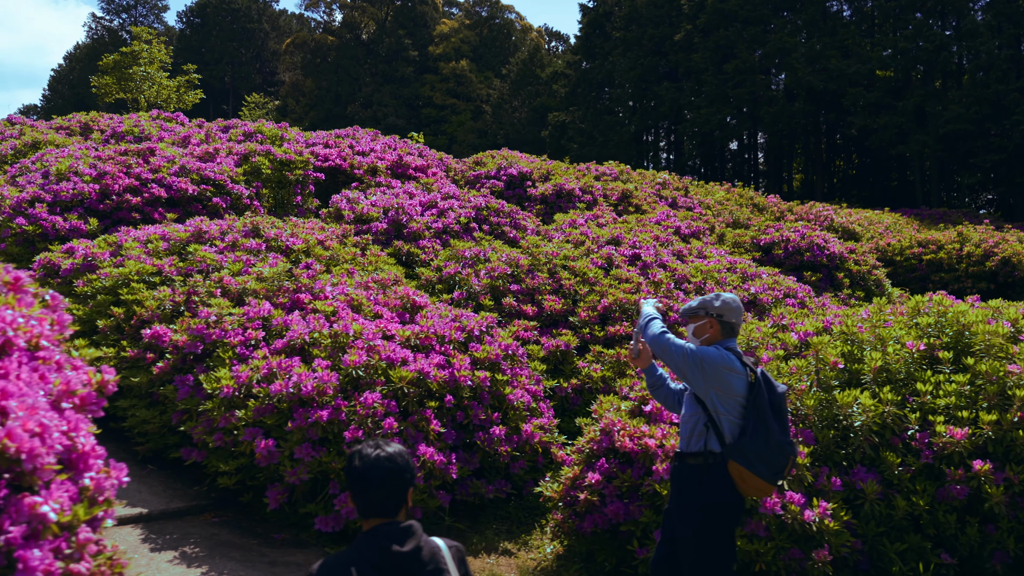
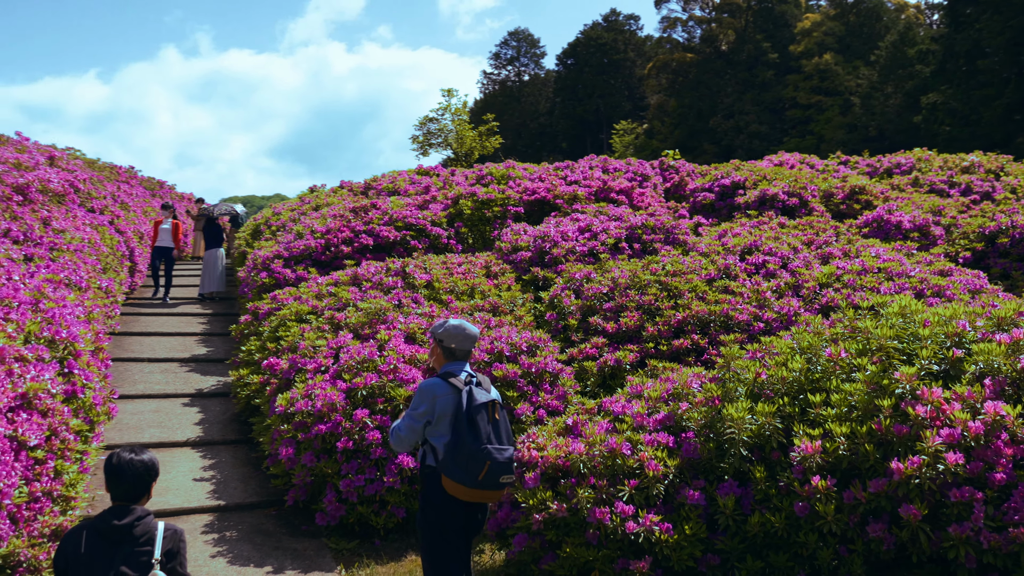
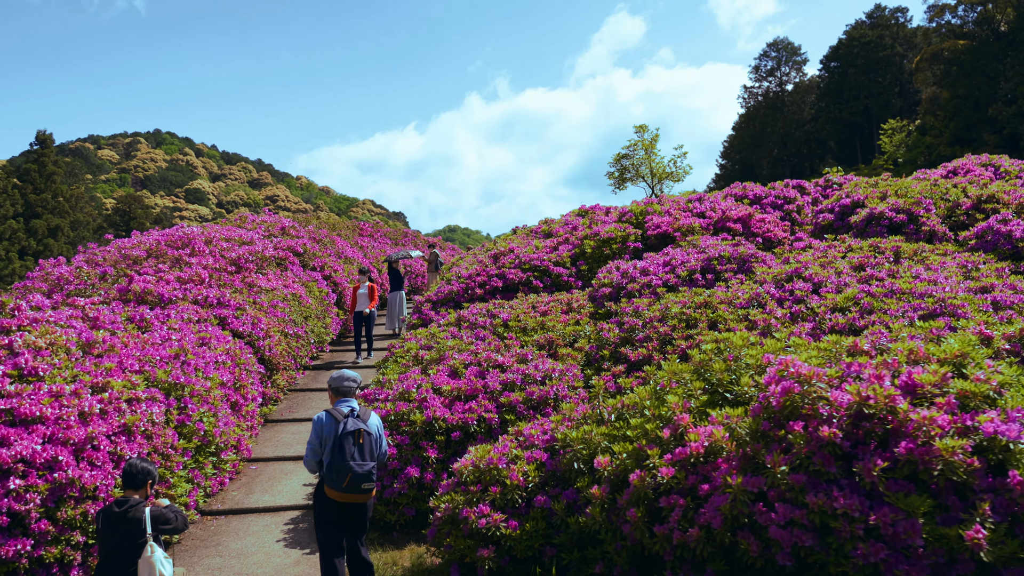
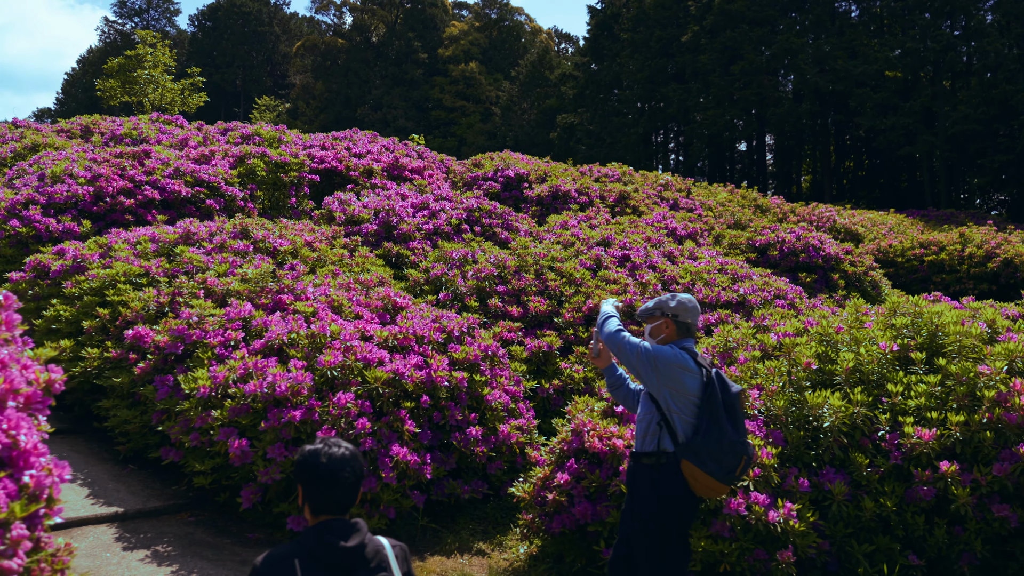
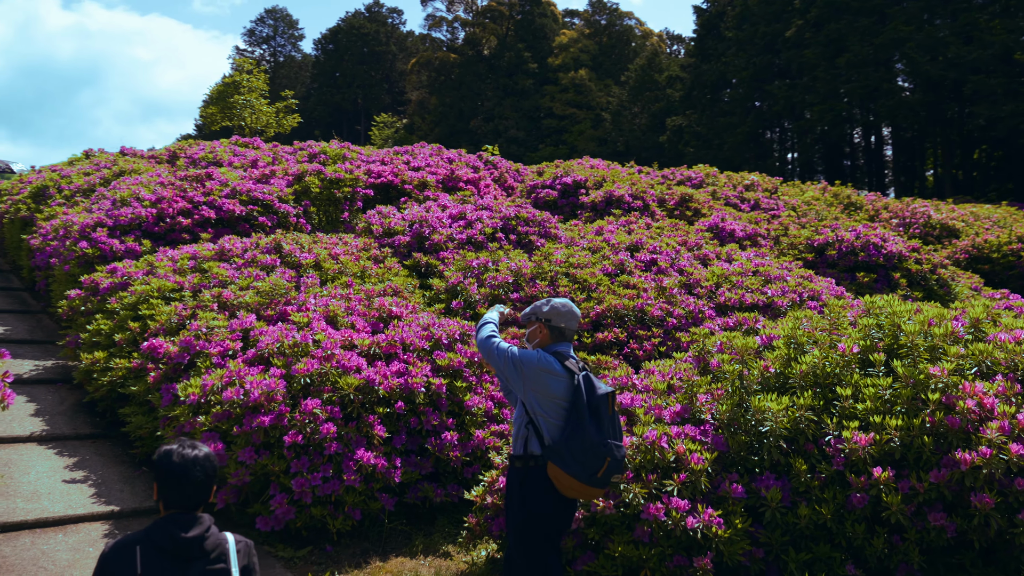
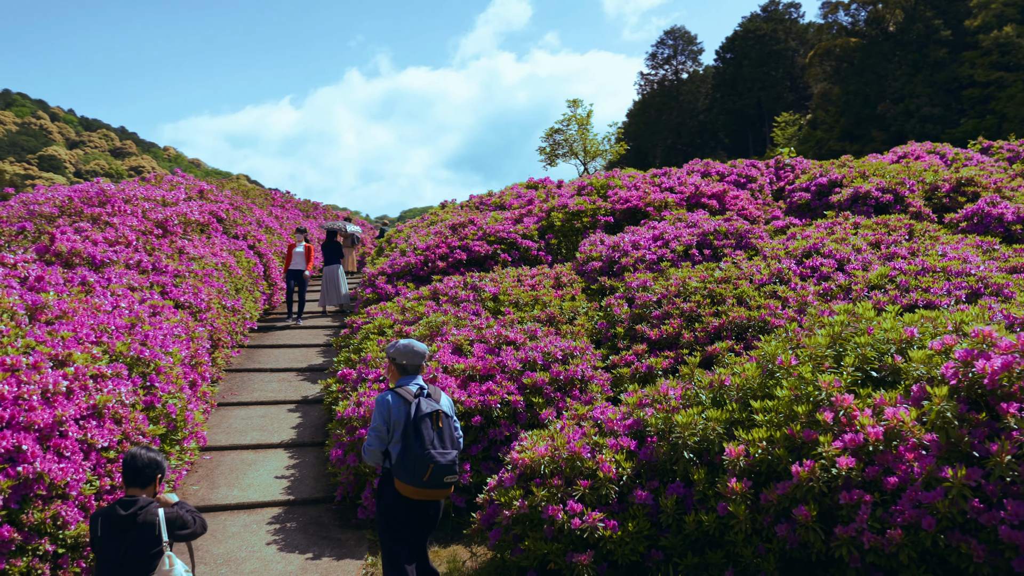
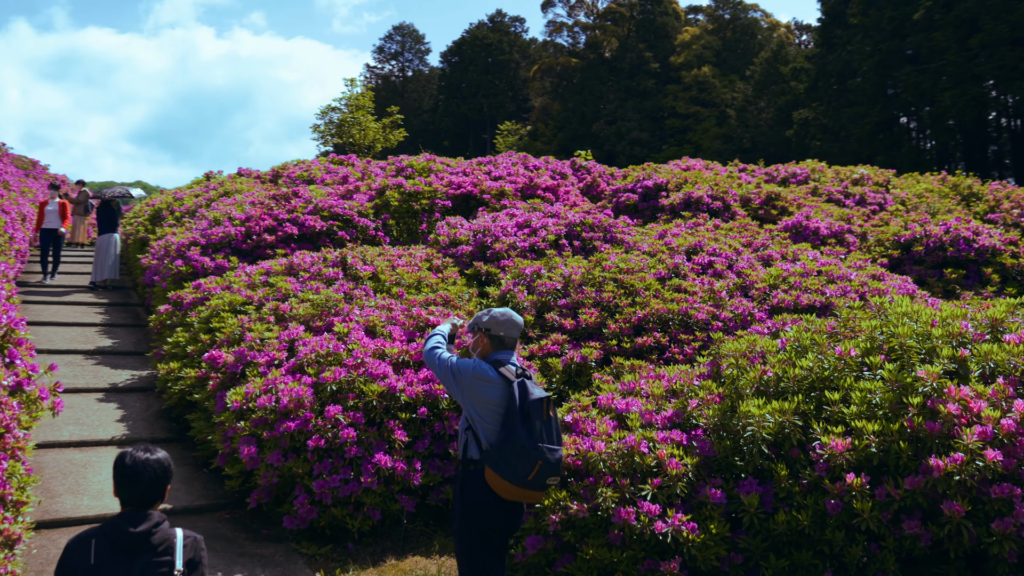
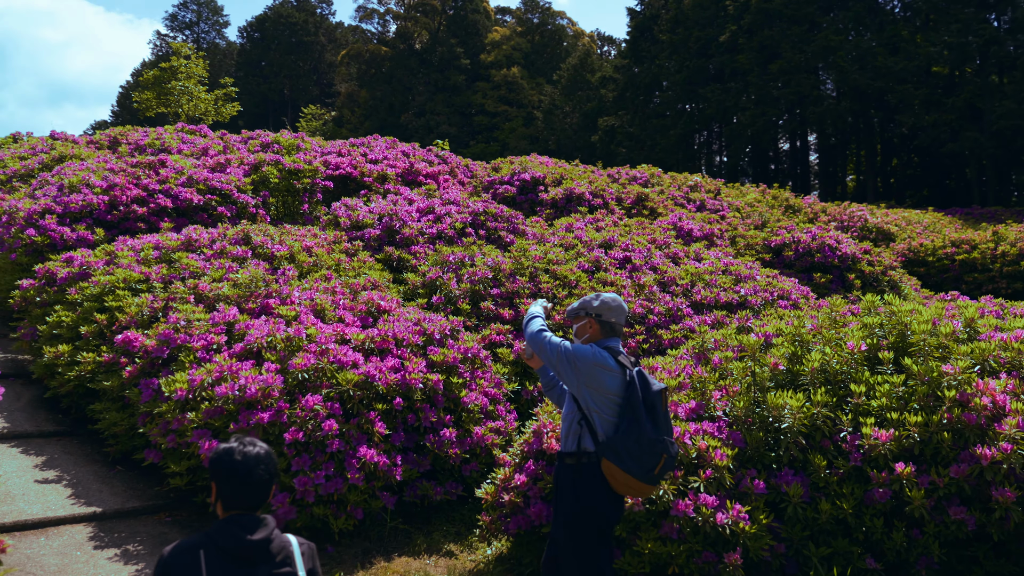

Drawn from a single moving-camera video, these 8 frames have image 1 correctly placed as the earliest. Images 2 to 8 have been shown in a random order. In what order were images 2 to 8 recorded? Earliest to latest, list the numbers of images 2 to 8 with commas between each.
4, 8, 5, 7, 2, 6, 3
